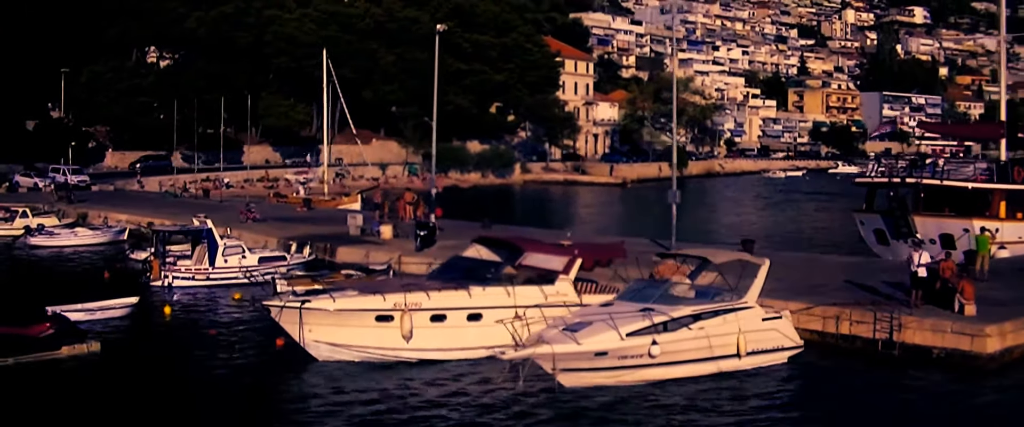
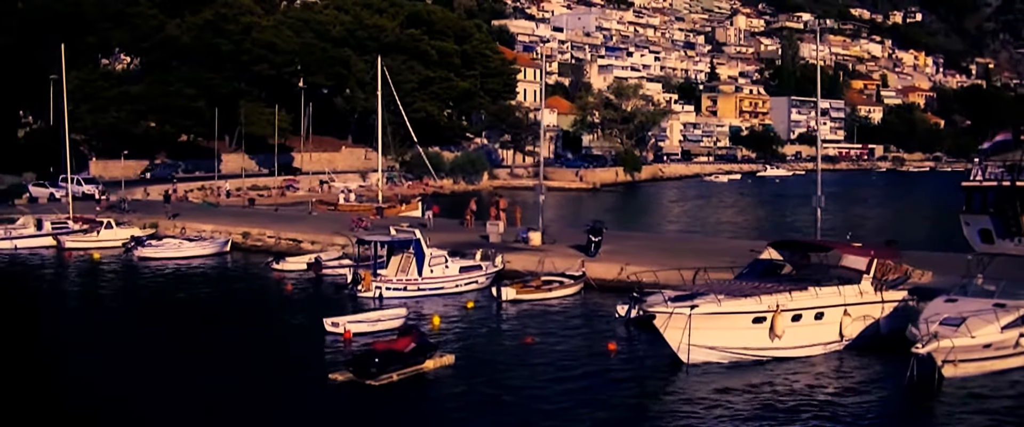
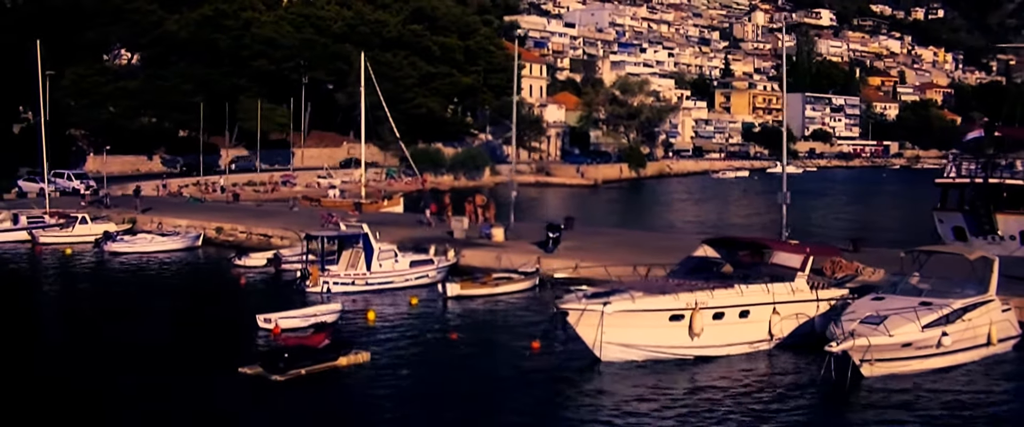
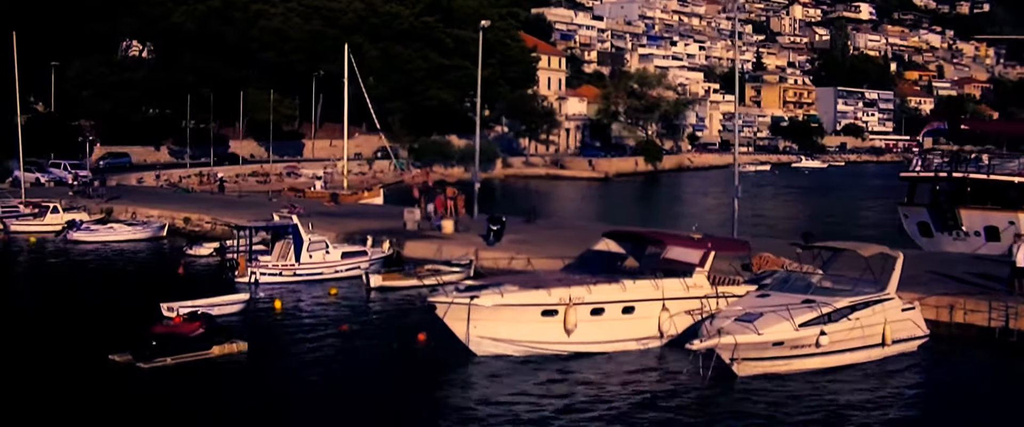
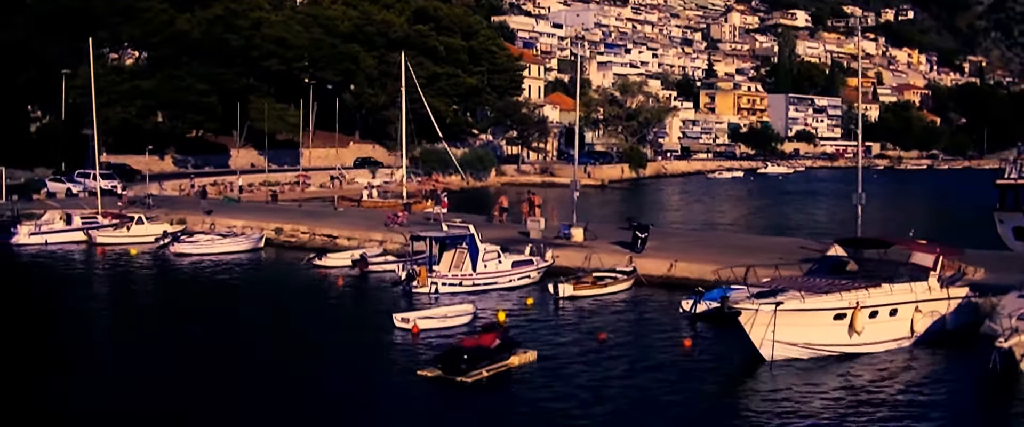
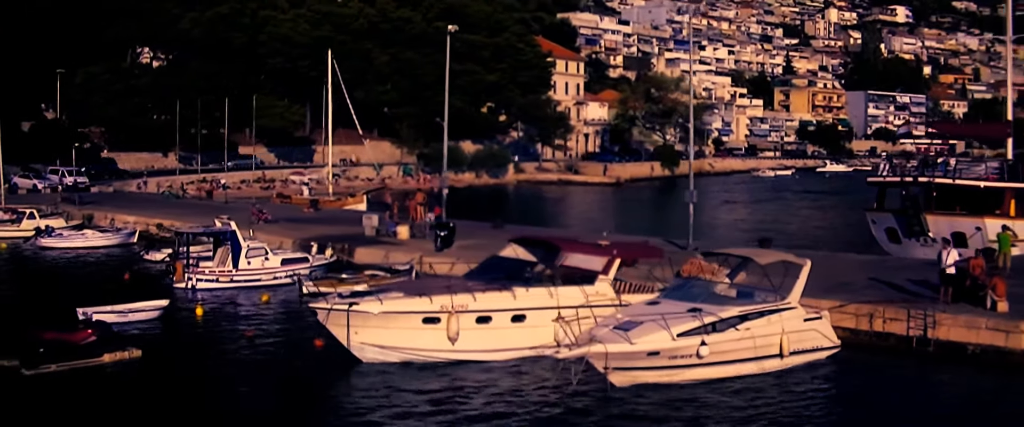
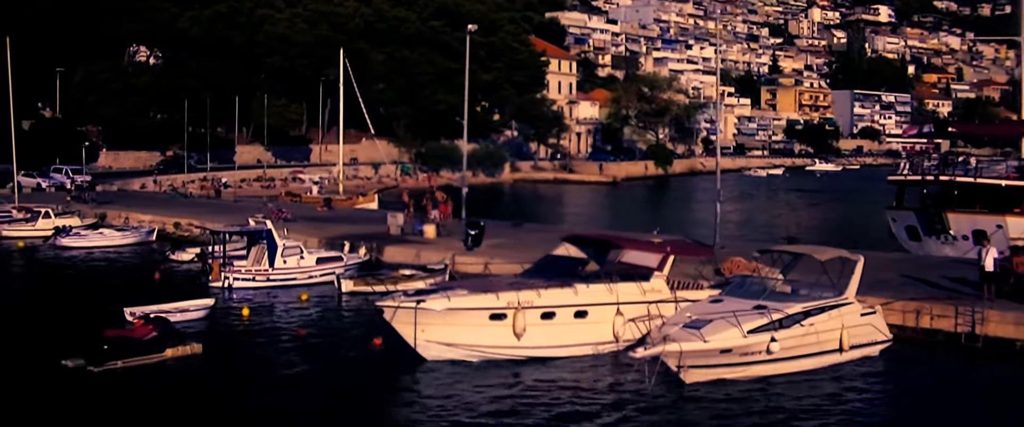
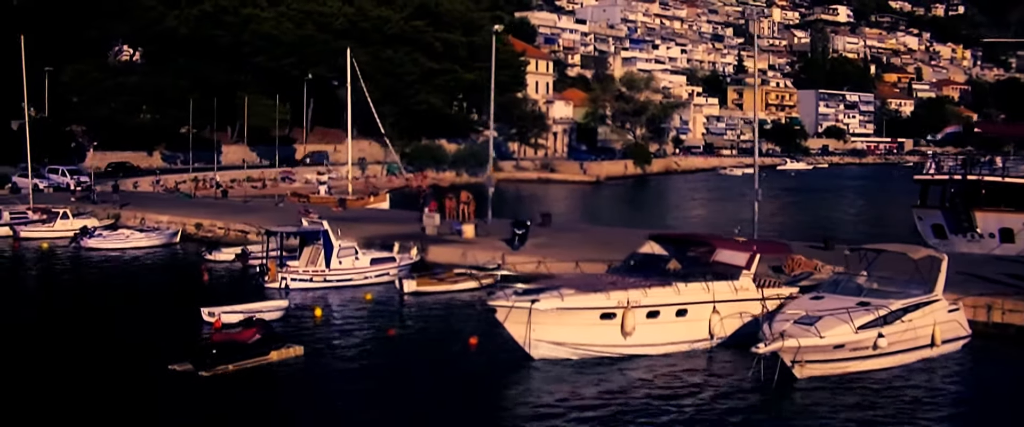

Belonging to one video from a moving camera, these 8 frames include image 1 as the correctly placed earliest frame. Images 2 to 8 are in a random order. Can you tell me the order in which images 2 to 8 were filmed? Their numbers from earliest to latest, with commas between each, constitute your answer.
6, 7, 4, 8, 3, 2, 5
